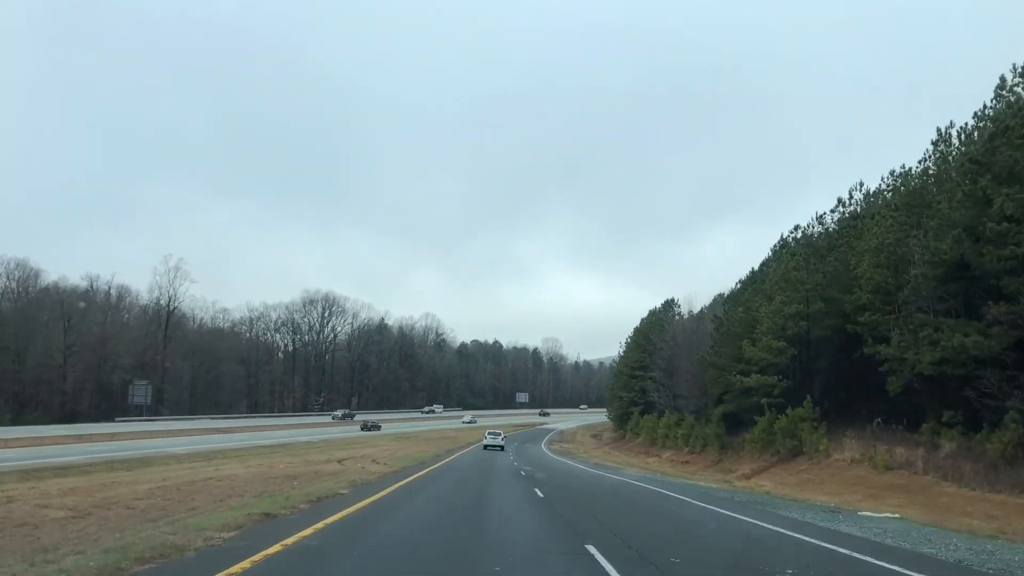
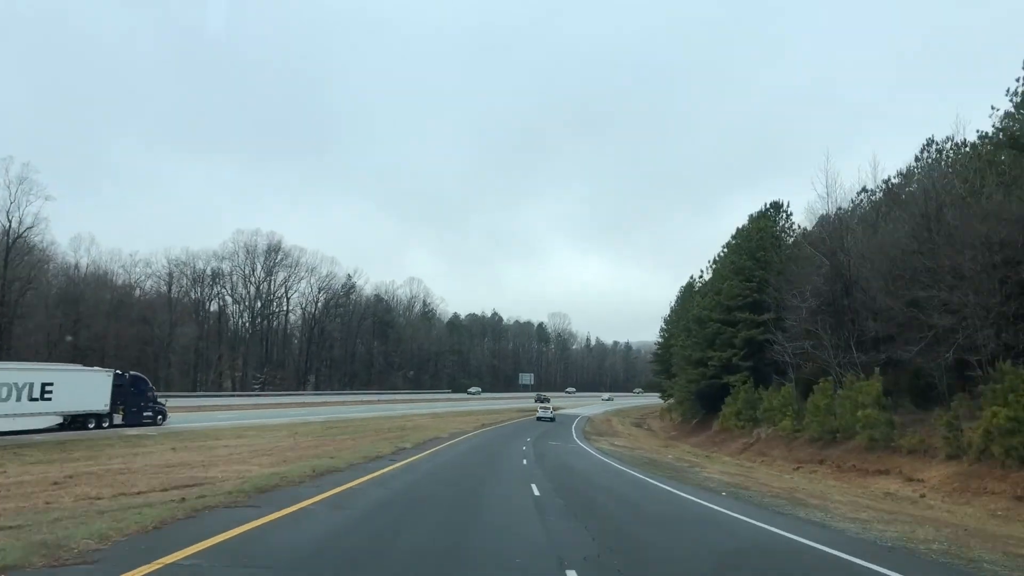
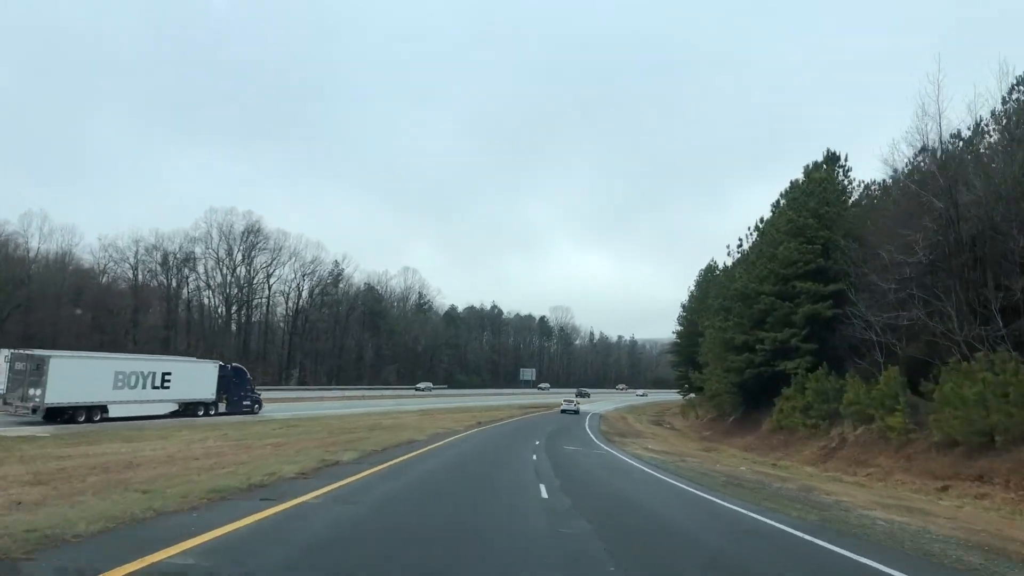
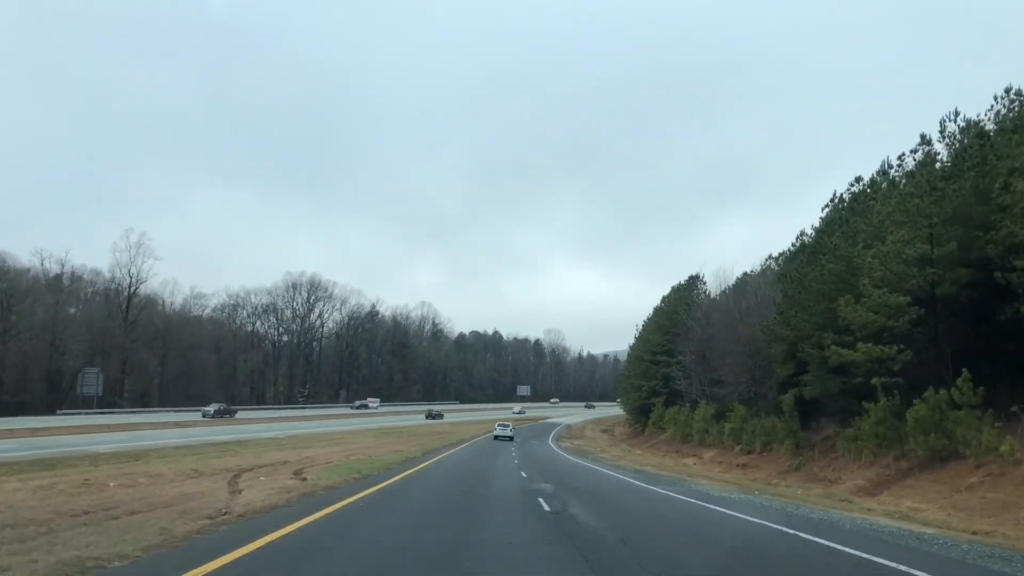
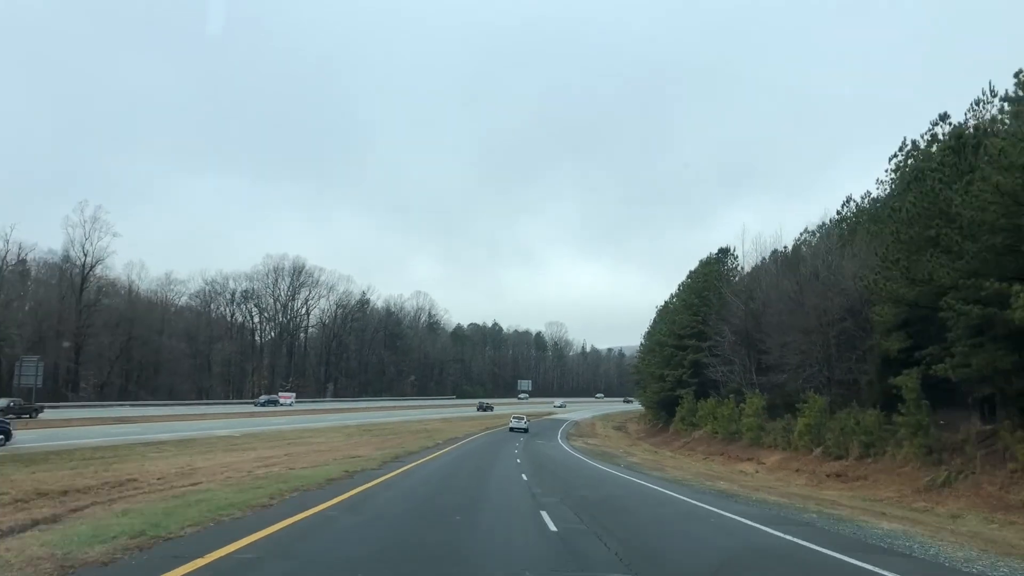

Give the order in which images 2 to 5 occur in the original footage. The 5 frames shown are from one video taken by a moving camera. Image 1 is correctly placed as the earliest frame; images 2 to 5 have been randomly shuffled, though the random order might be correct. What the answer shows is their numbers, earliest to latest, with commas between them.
4, 5, 2, 3
